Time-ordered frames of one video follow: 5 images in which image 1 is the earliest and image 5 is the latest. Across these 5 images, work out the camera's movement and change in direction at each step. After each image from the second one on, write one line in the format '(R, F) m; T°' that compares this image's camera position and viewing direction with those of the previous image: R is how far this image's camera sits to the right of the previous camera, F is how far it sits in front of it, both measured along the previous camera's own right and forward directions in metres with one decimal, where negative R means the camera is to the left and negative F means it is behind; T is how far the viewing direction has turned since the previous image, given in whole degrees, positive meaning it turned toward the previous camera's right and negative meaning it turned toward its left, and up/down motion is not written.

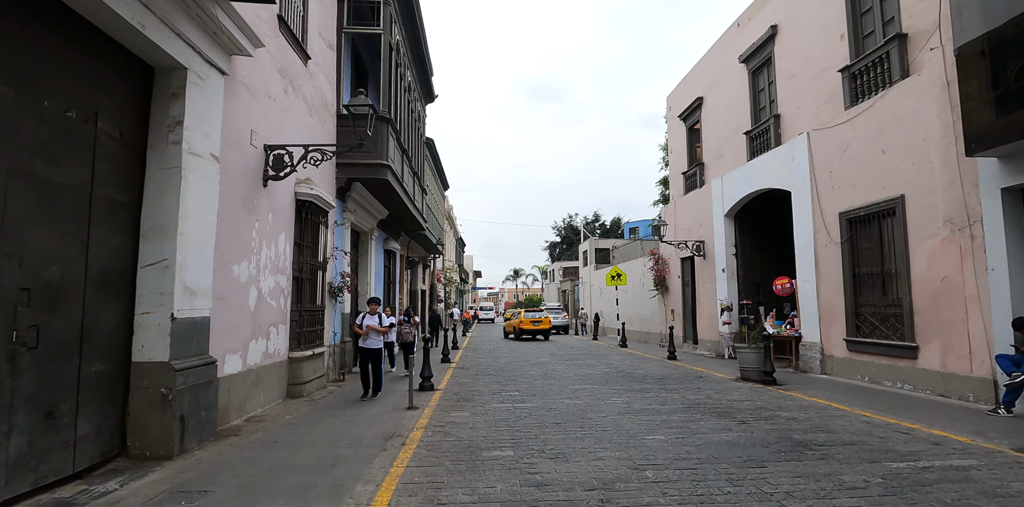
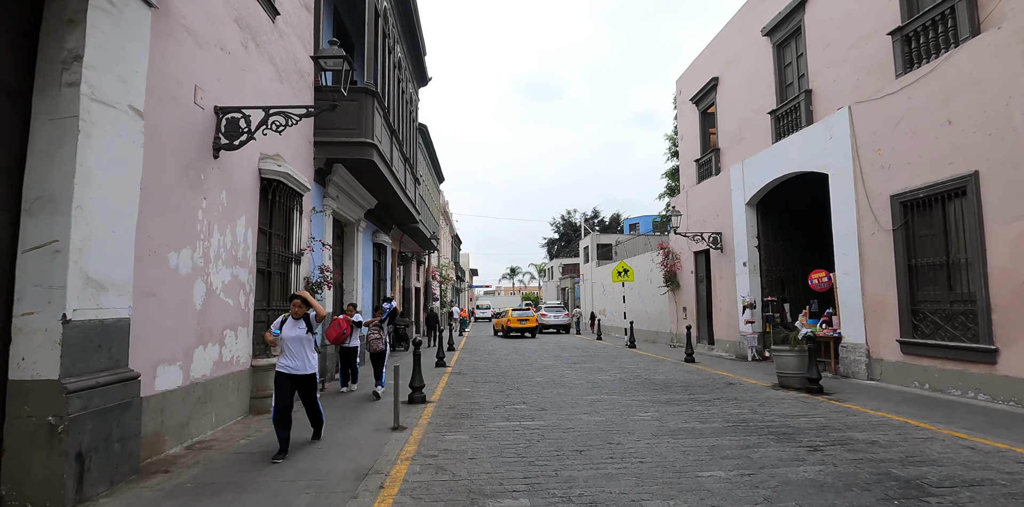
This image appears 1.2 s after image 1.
(-0.1, +1.4) m; 0°
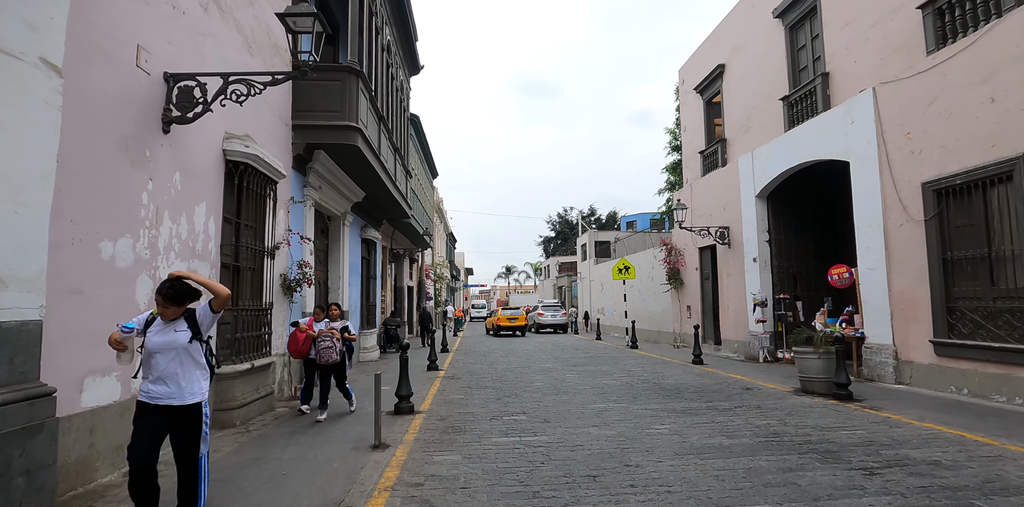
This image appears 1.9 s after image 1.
(0.0, +0.9) m; +1°
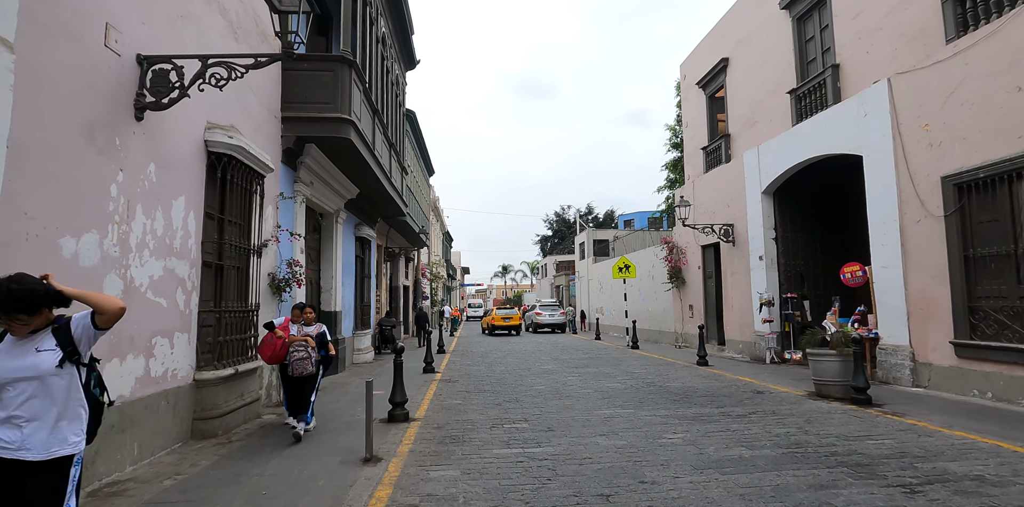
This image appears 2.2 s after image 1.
(-0.1, +0.4) m; 0°
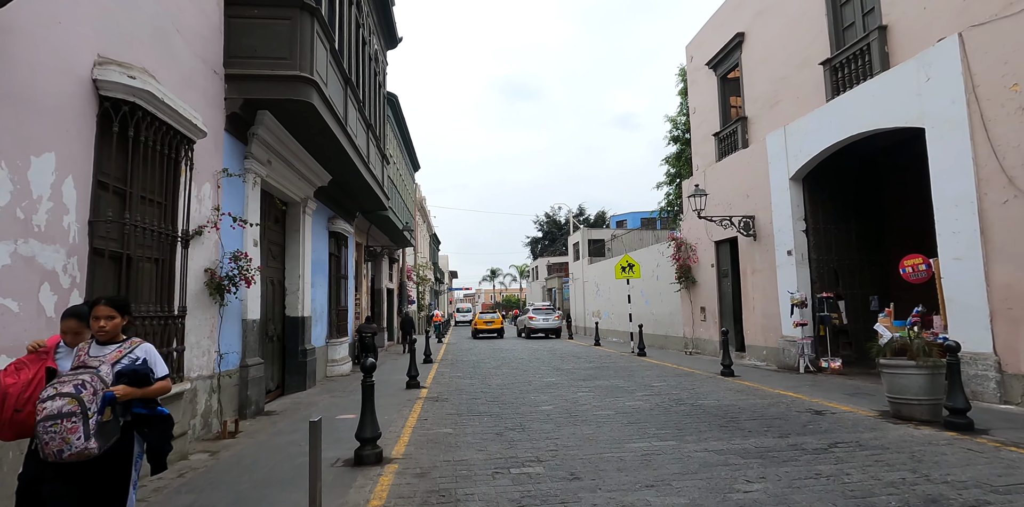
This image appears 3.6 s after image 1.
(-0.2, +1.7) m; +1°
